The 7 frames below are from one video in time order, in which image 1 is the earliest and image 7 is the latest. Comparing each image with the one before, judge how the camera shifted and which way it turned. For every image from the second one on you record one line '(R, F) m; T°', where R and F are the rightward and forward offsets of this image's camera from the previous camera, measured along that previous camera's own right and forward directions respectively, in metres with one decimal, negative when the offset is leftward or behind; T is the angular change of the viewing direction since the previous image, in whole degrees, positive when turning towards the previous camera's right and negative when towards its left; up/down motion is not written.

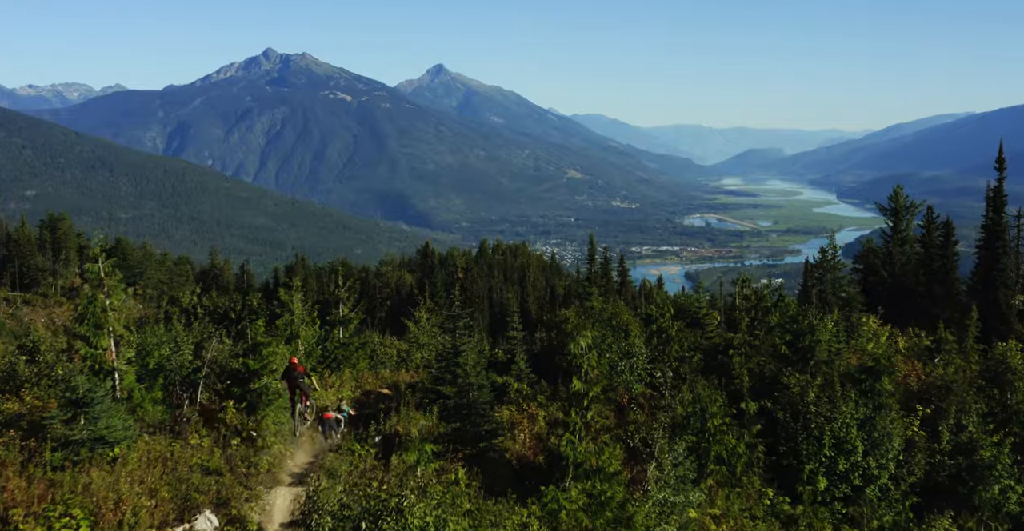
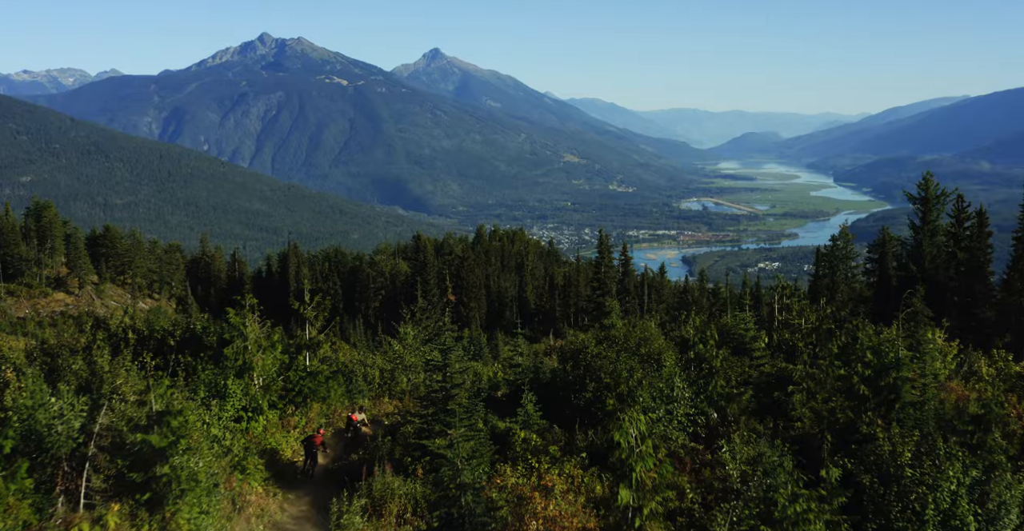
(-0.2, +4.8) m; 0°
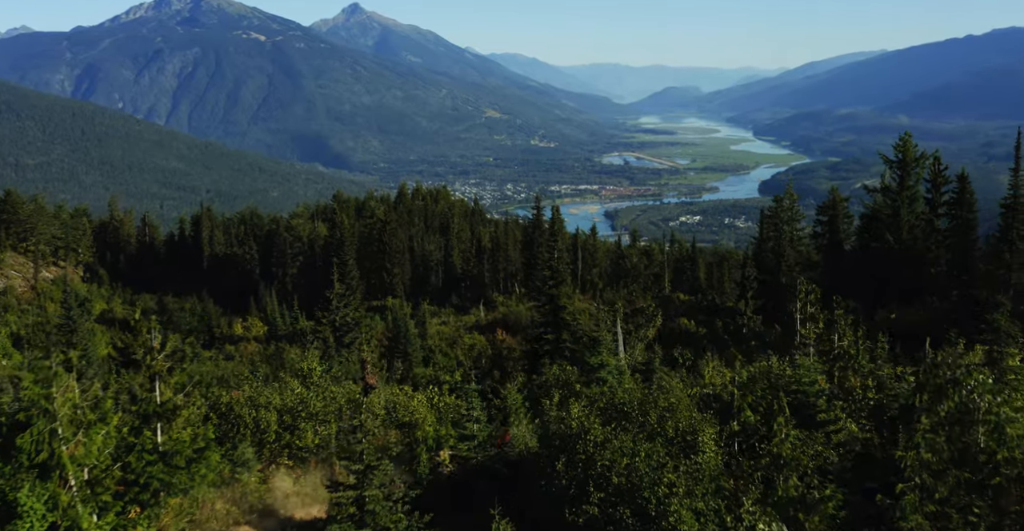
(-0.4, +7.2) m; +5°
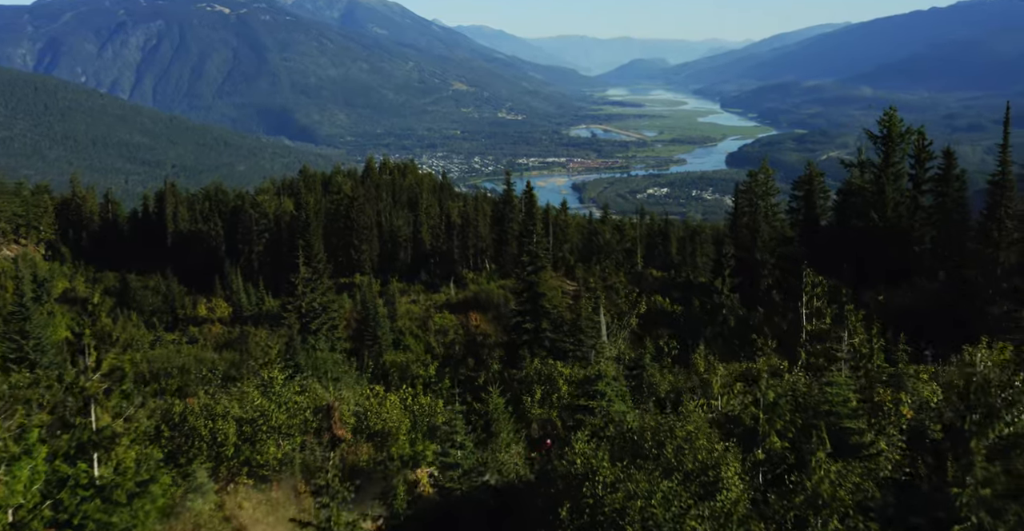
(-0.3, +1.9) m; +2°
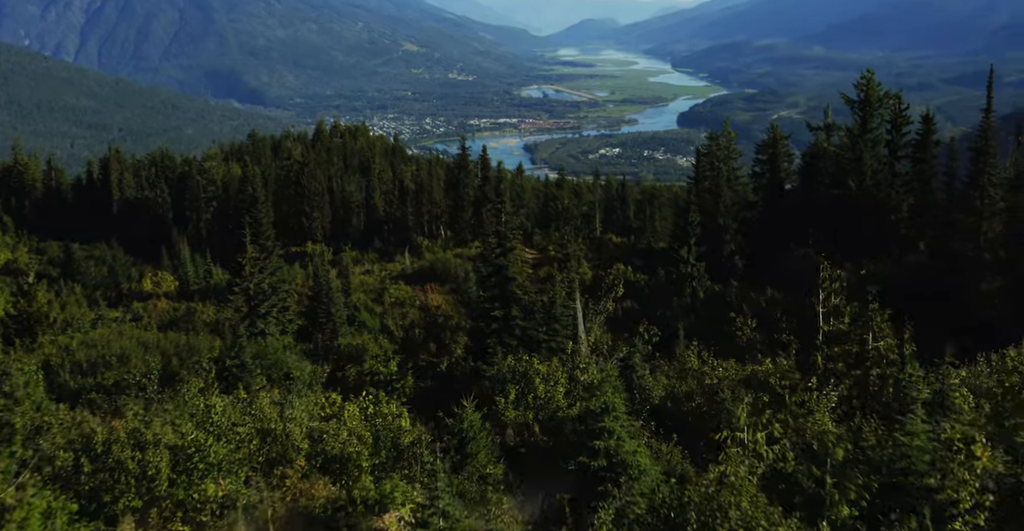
(-0.4, +2.8) m; +3°
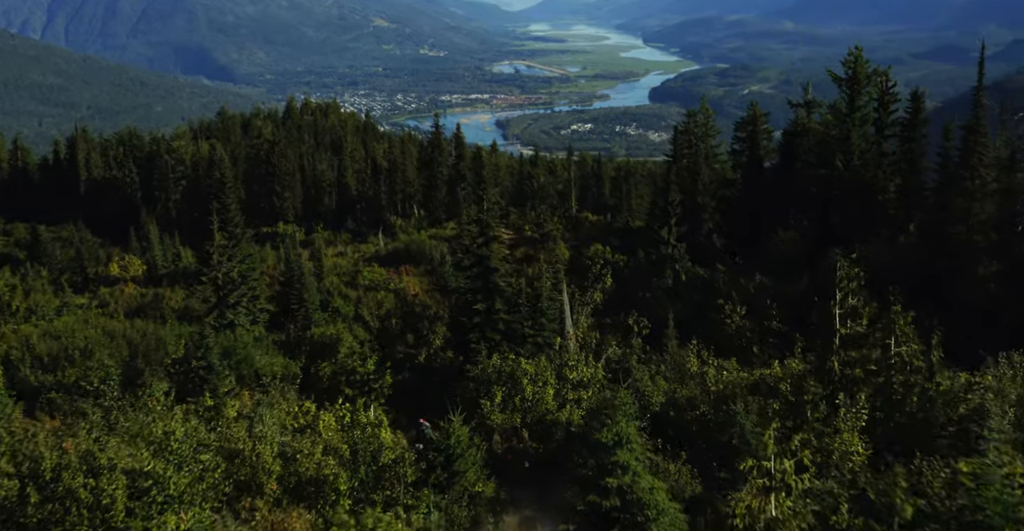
(-0.3, +1.6) m; +2°
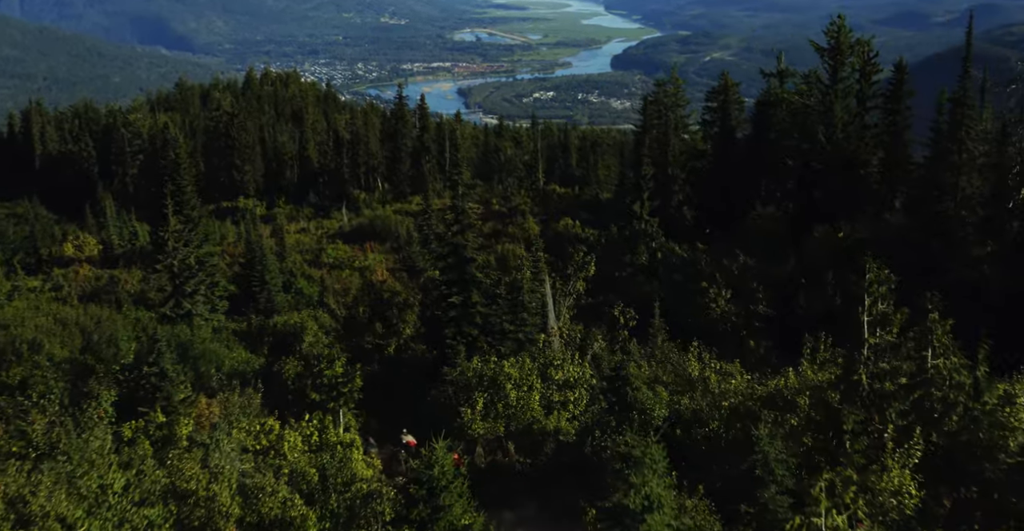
(-0.4, +2.0) m; +2°
